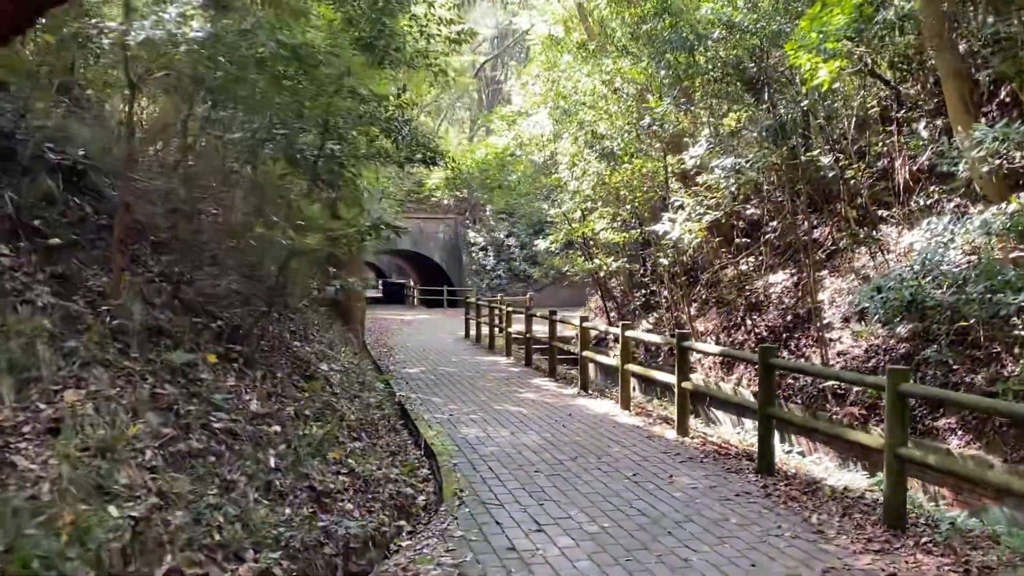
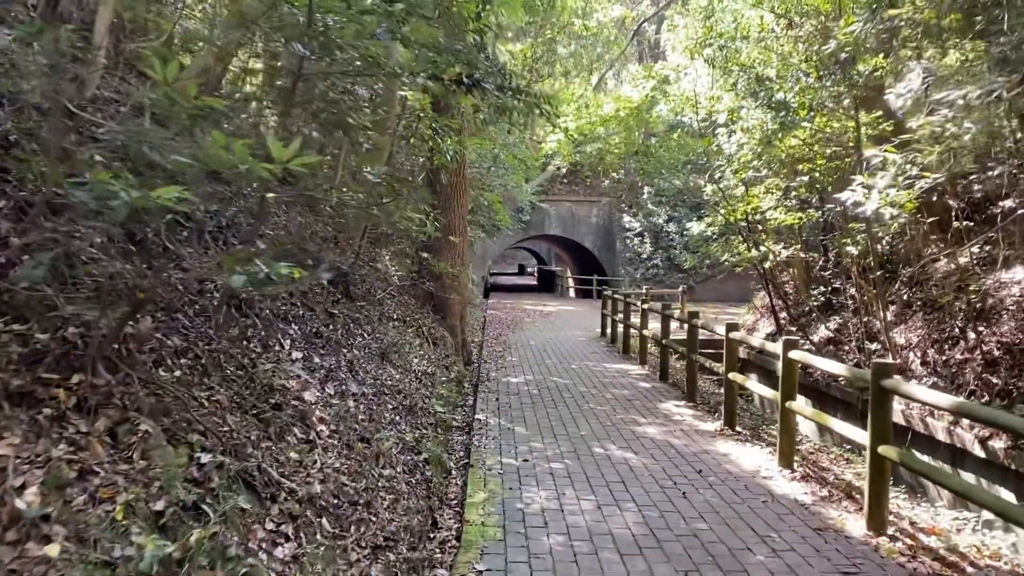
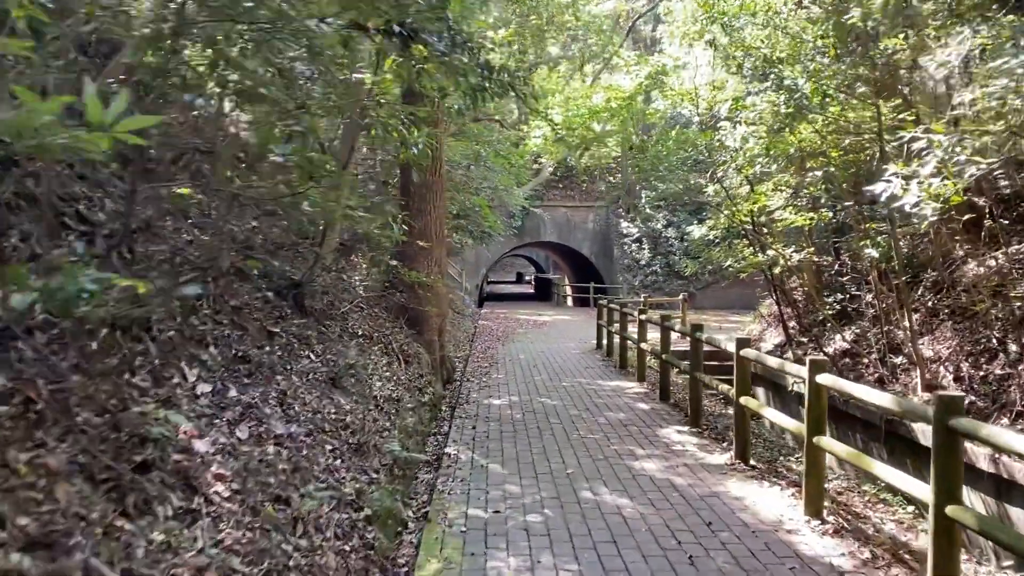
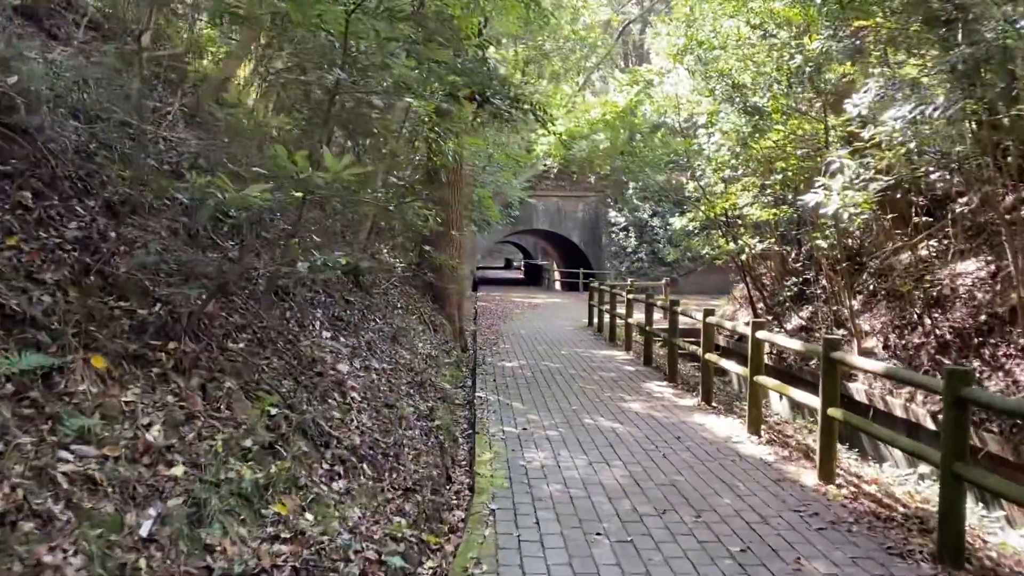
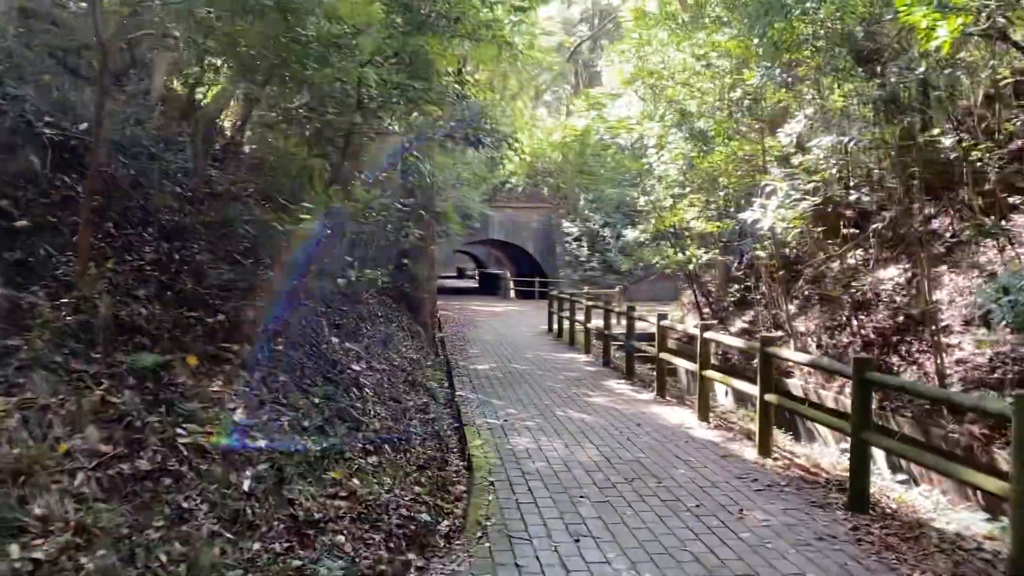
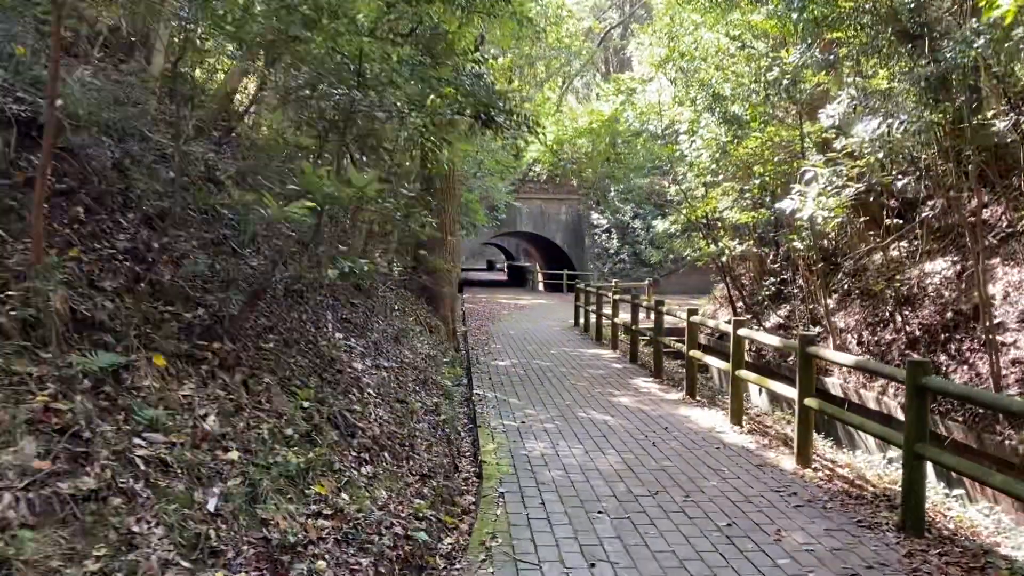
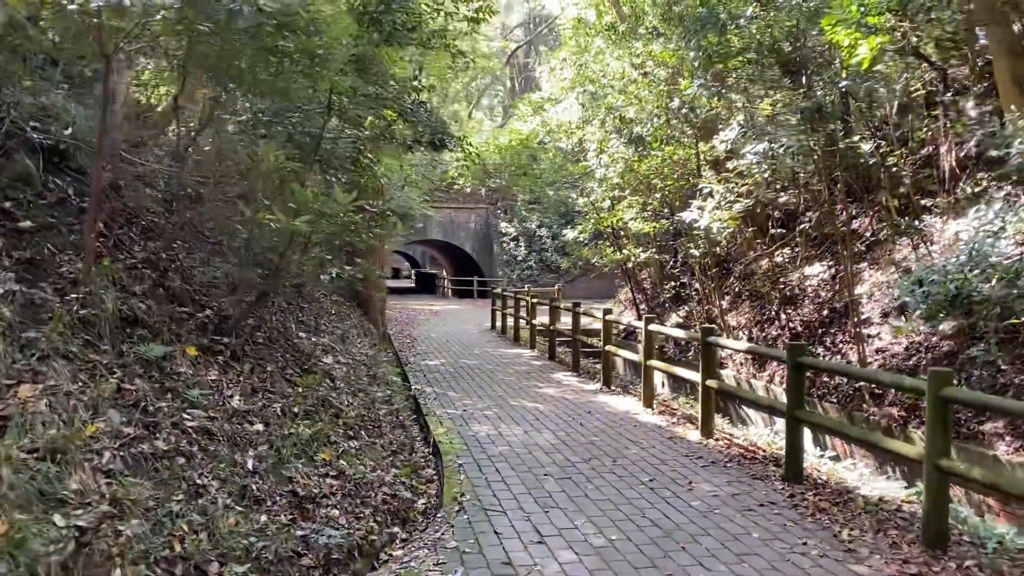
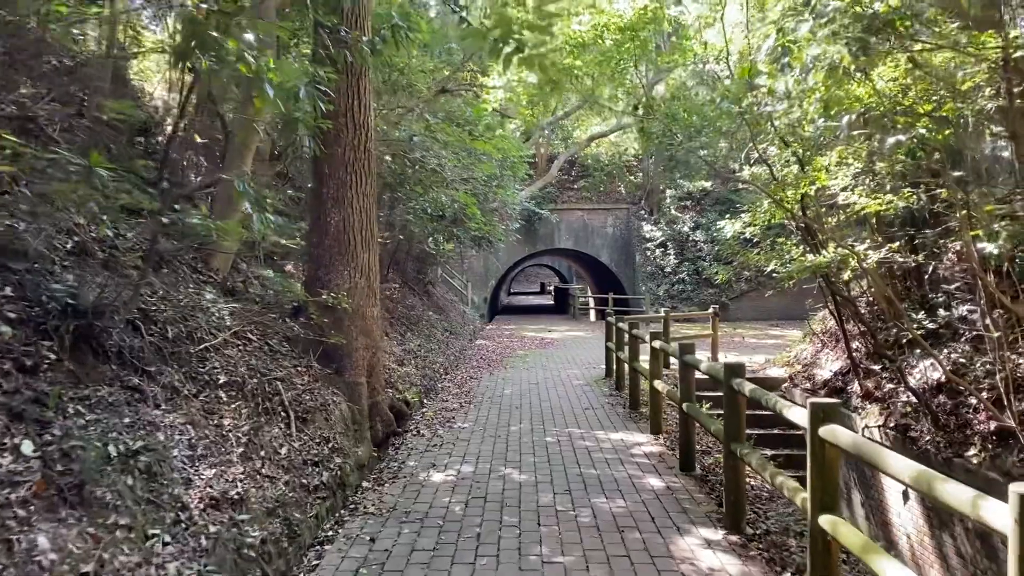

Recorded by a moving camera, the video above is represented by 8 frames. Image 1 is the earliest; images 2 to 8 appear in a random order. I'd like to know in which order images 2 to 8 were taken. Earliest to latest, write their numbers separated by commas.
7, 5, 6, 4, 2, 3, 8
